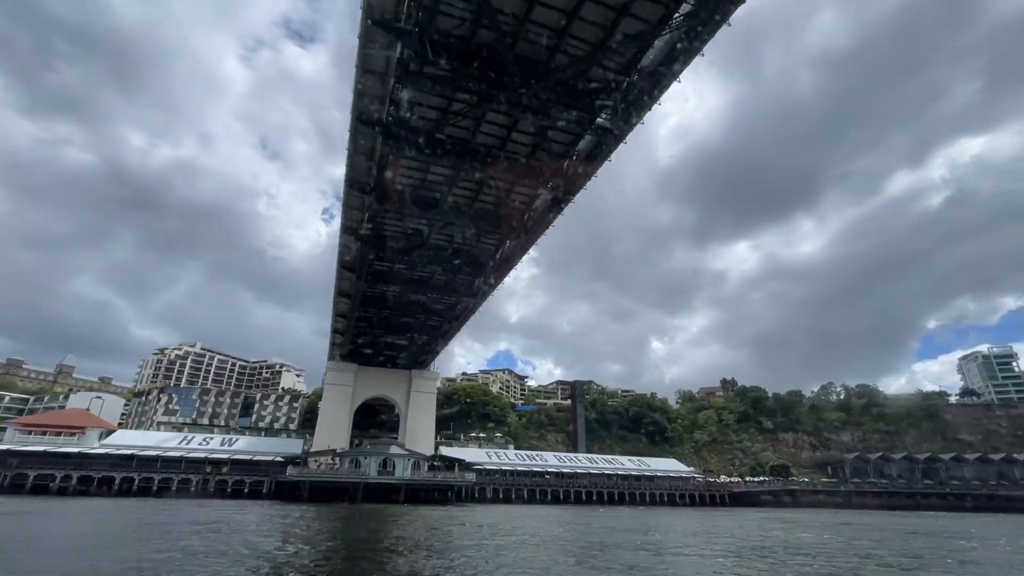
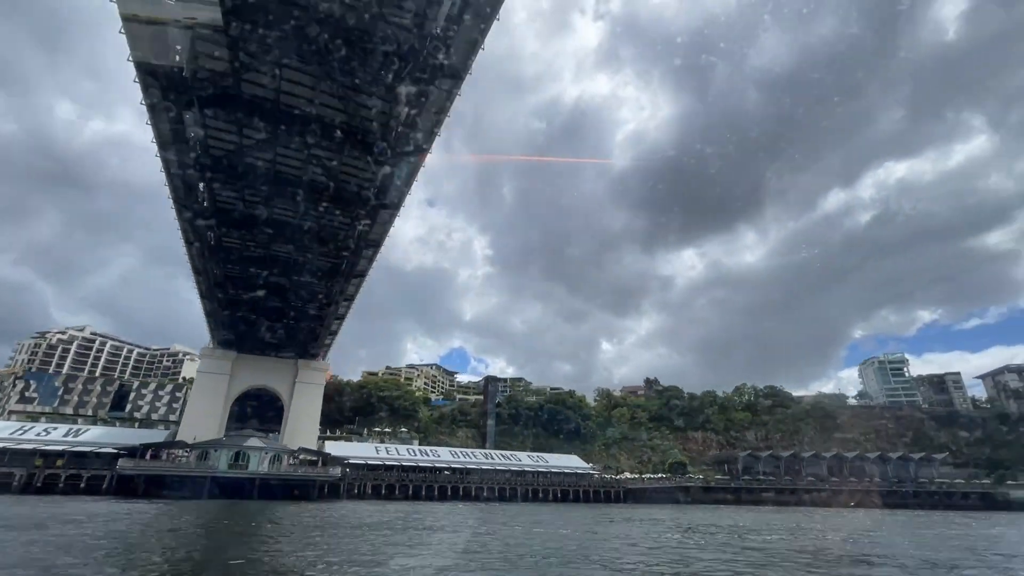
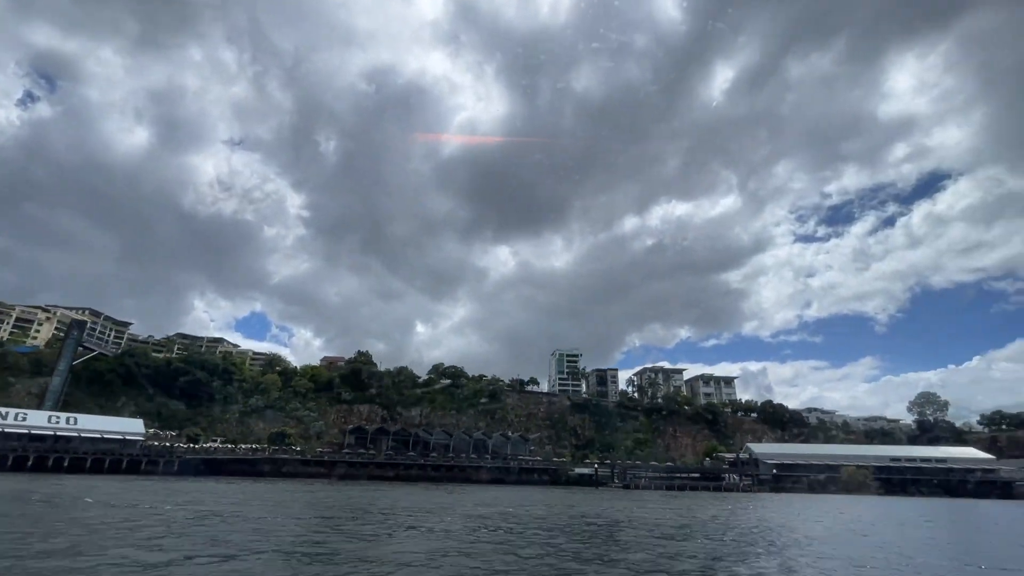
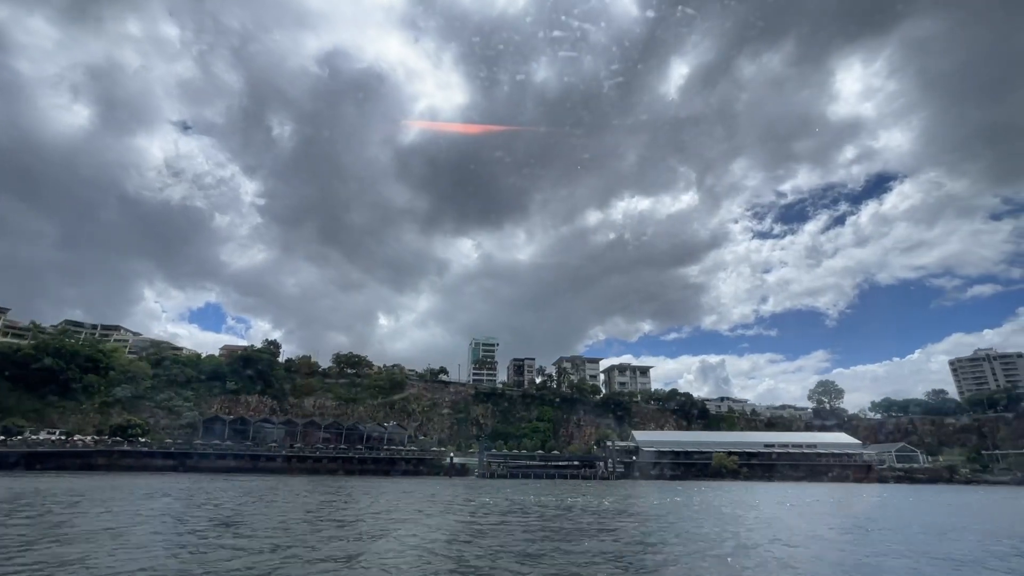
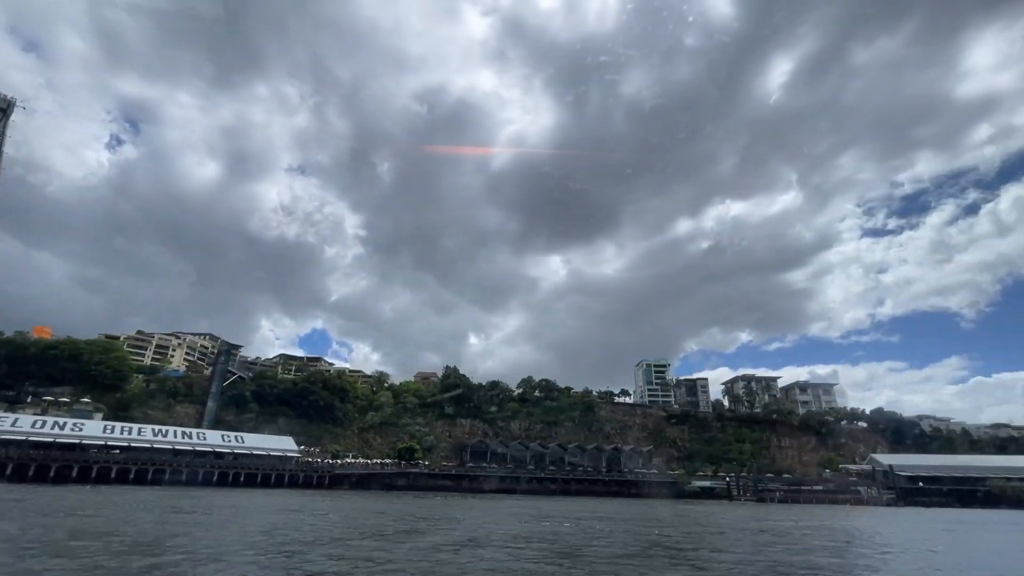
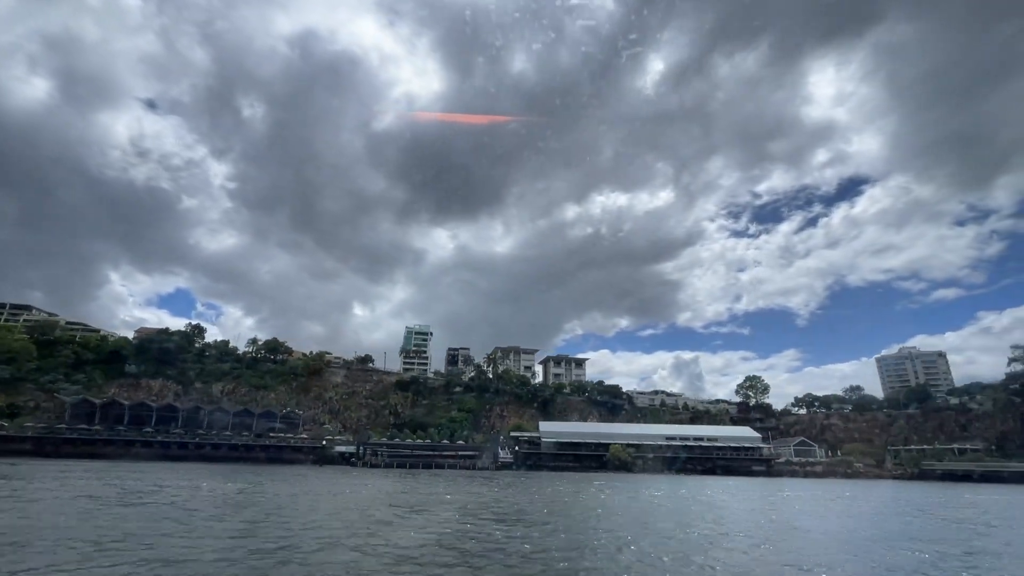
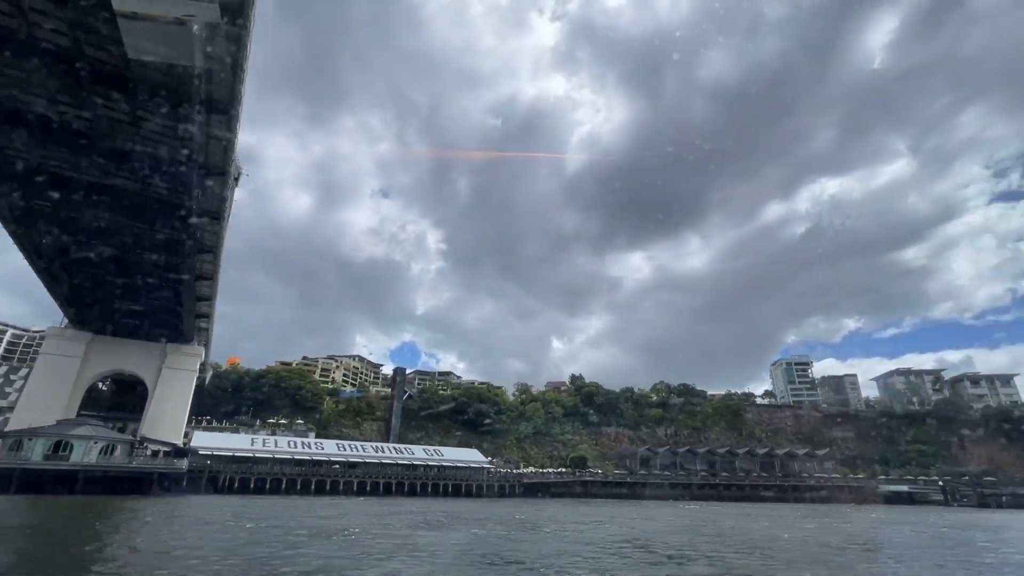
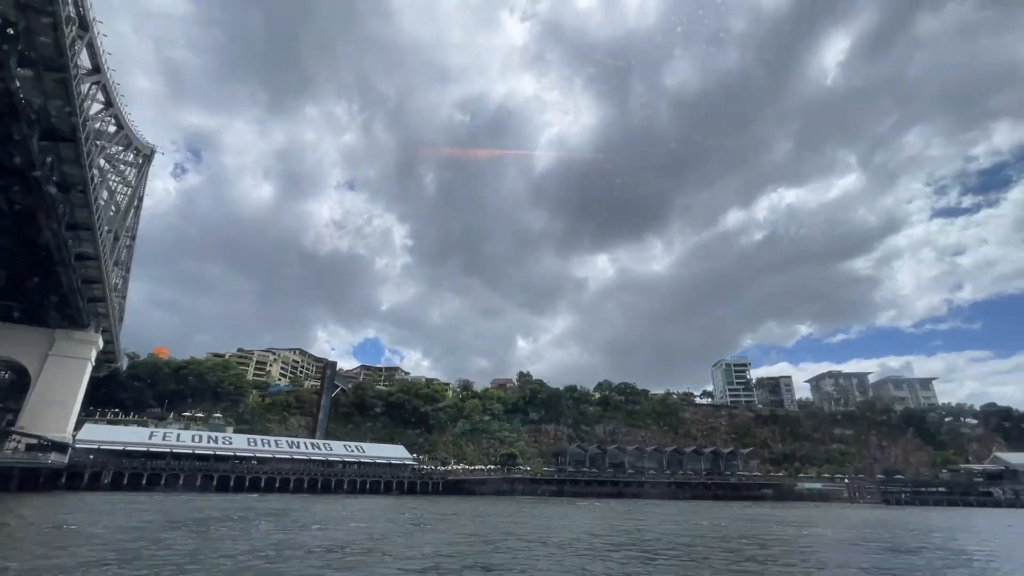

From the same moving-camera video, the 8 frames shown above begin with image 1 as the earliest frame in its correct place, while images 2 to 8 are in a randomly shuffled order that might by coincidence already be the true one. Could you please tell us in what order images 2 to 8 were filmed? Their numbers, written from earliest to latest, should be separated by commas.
2, 7, 8, 5, 3, 4, 6
